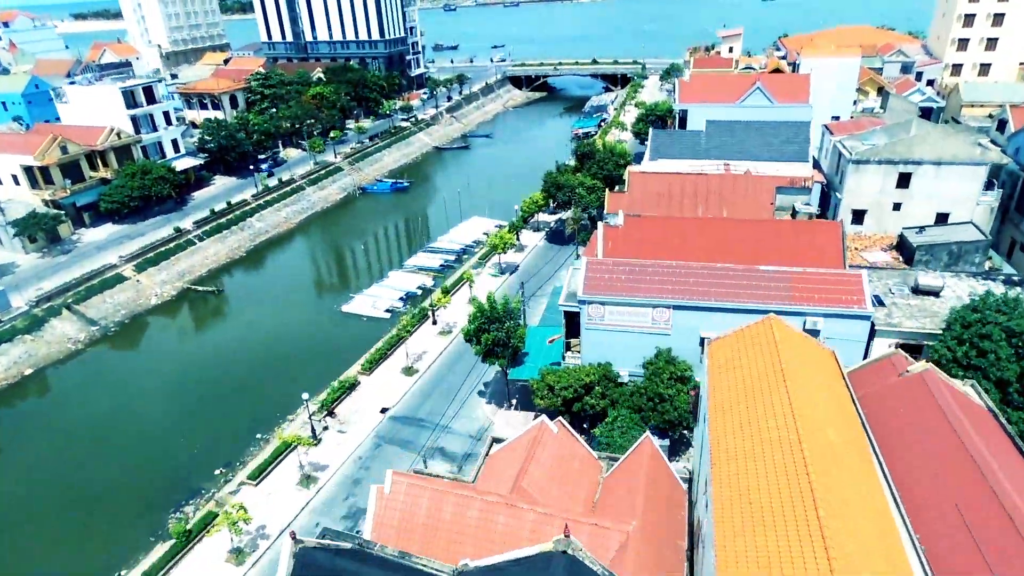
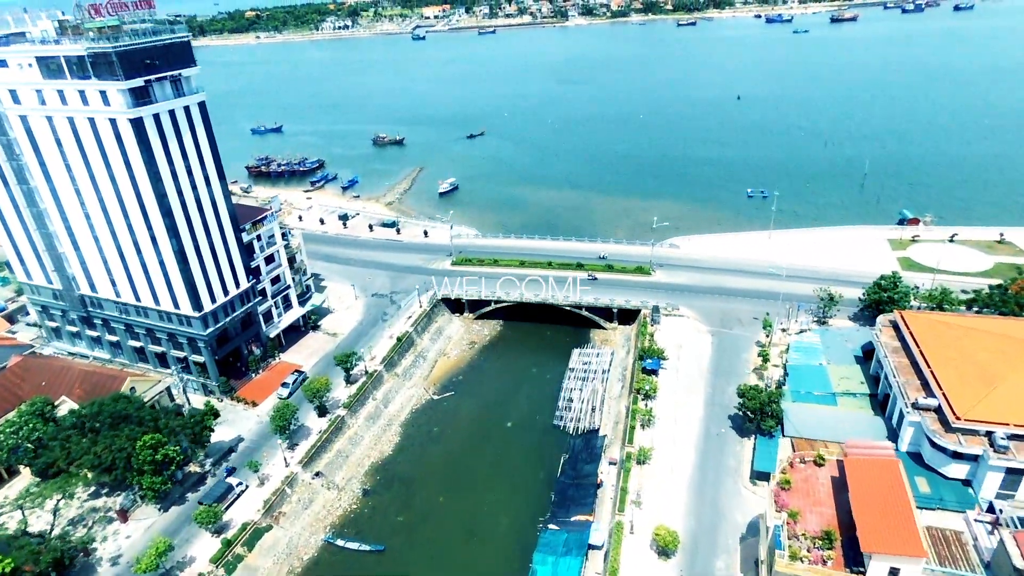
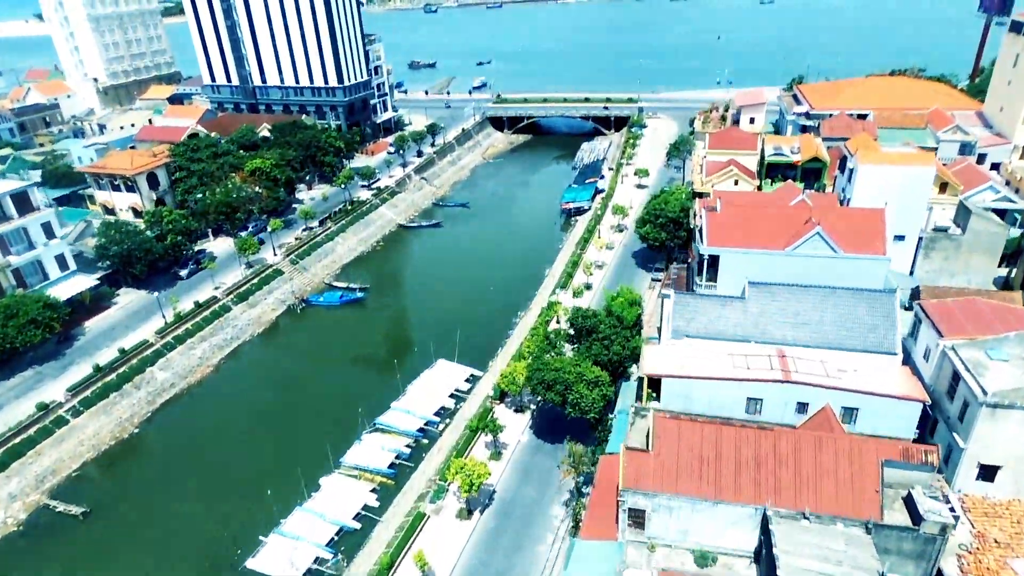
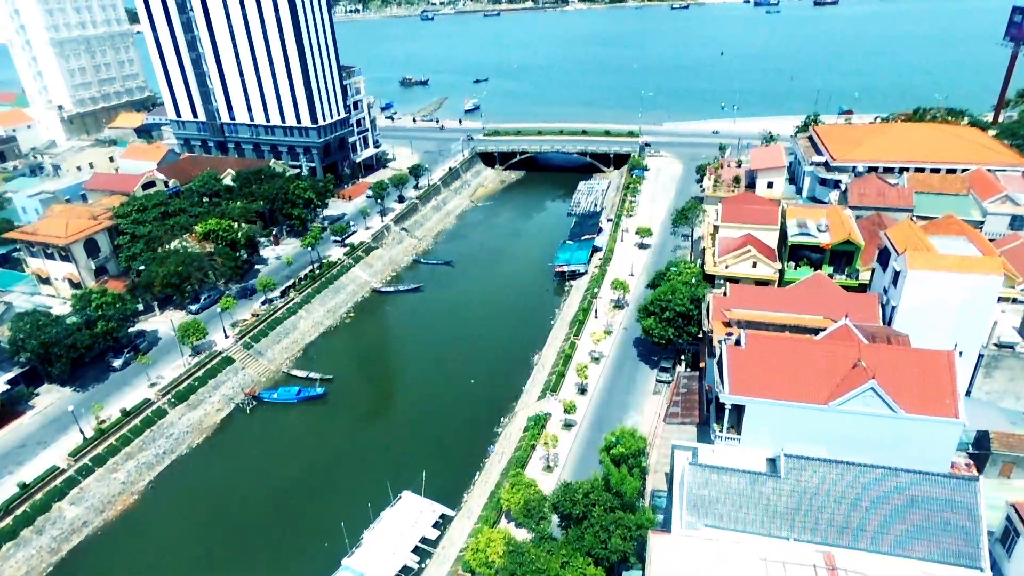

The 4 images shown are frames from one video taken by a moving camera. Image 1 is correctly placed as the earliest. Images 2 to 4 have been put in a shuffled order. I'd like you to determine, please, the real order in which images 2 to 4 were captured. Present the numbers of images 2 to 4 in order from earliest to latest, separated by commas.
3, 4, 2
